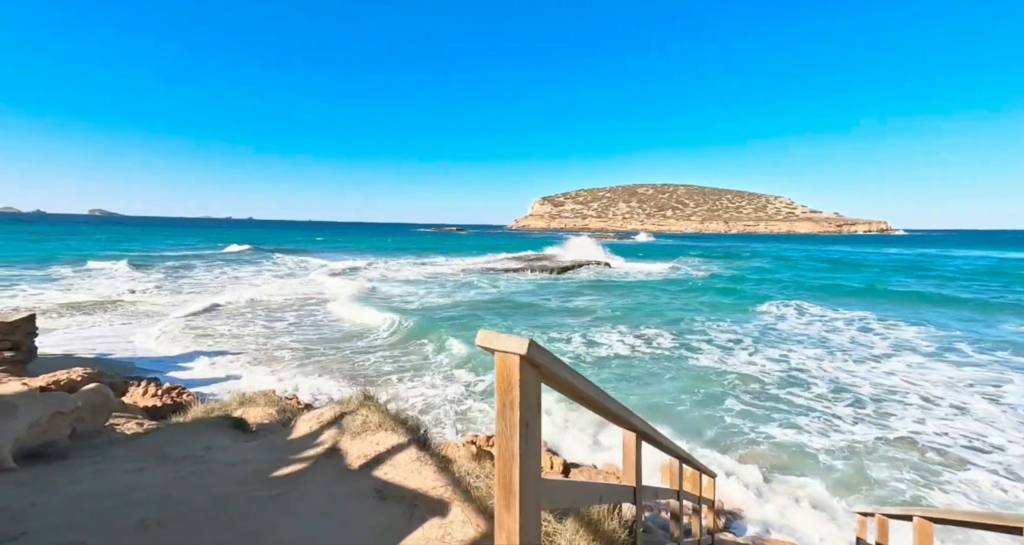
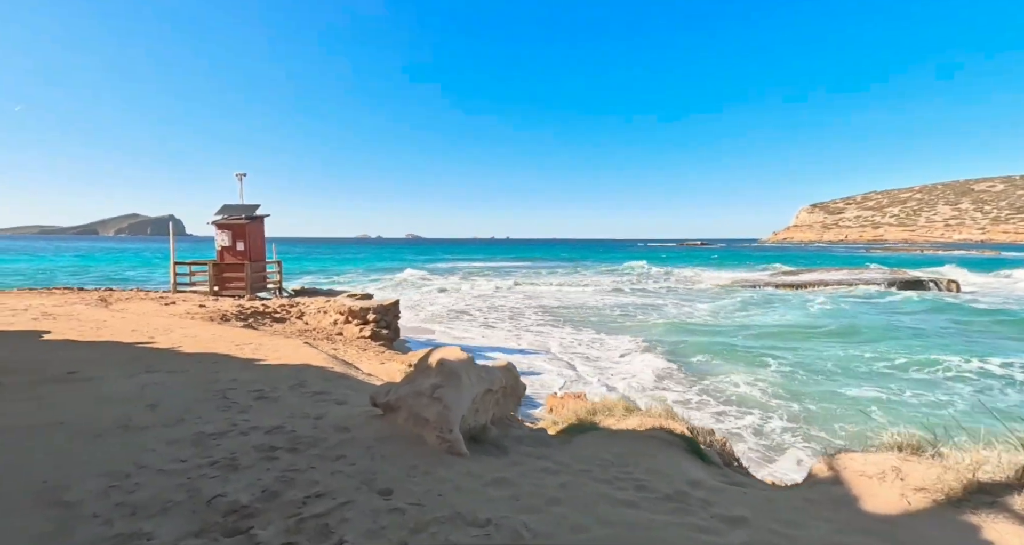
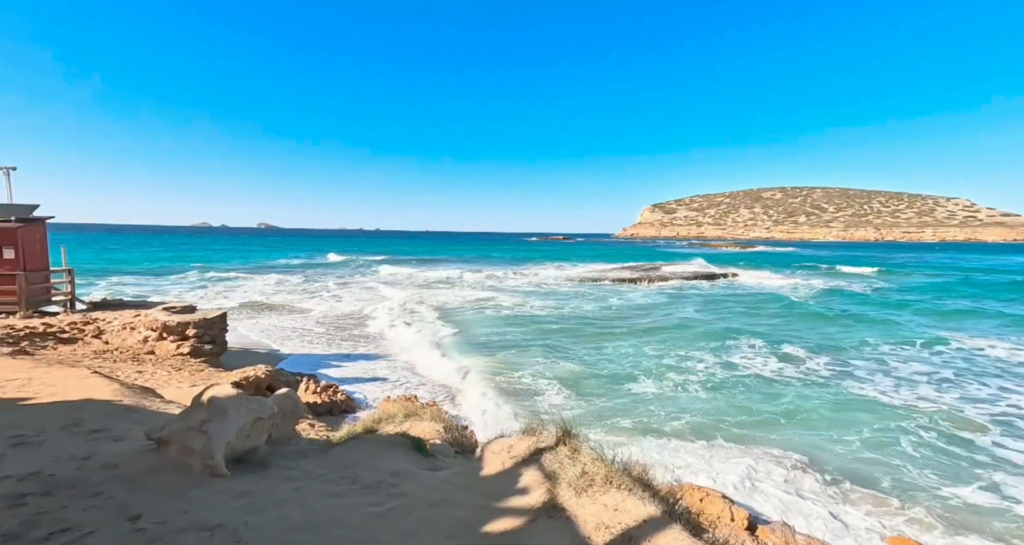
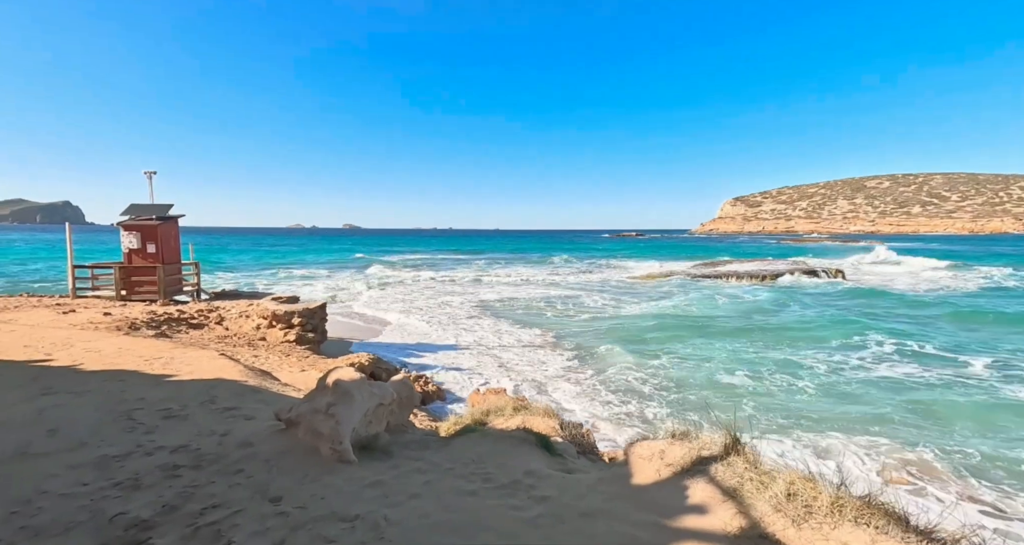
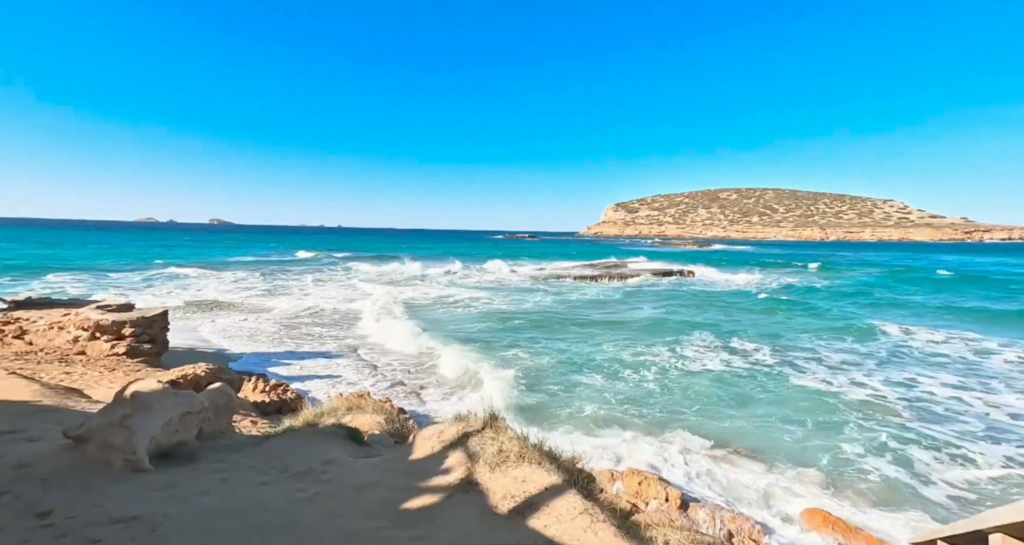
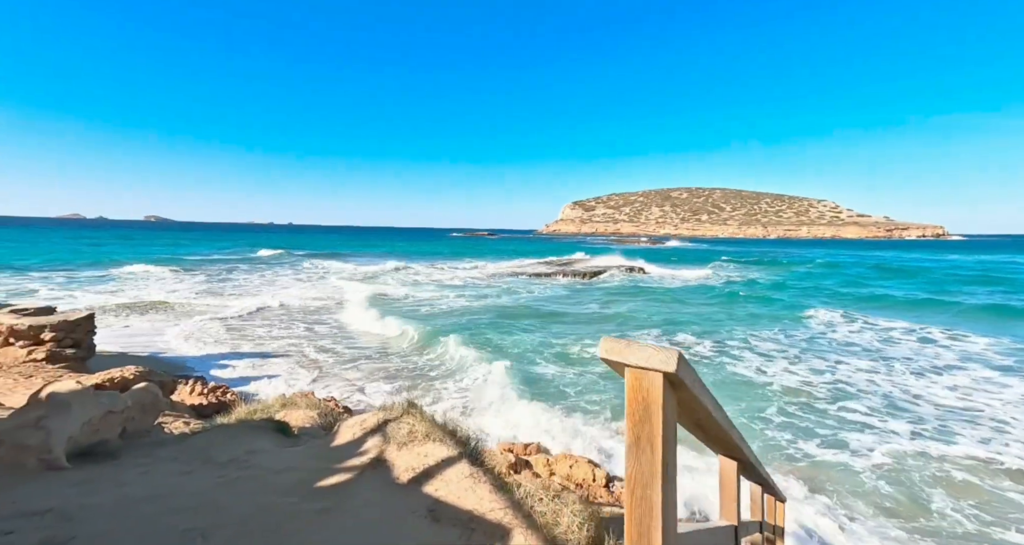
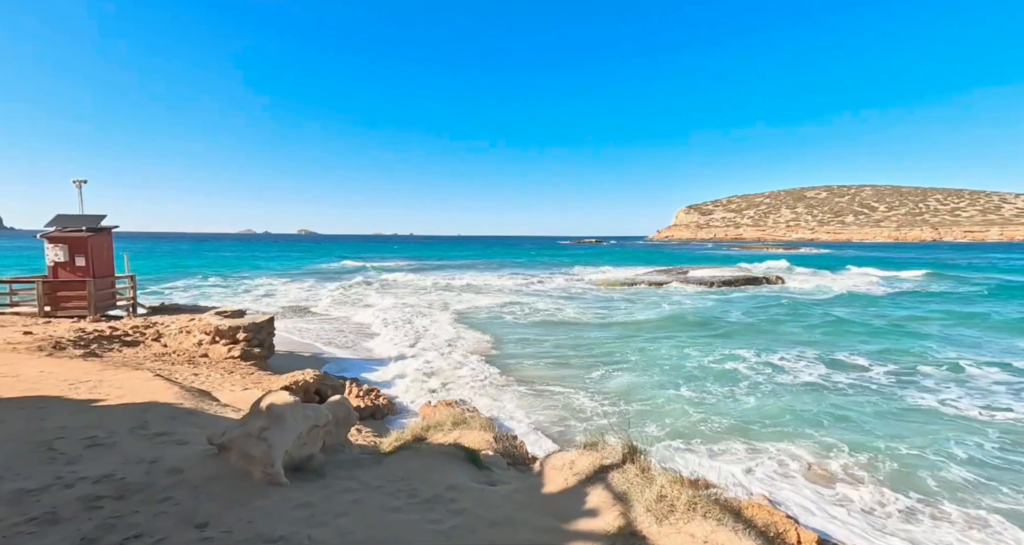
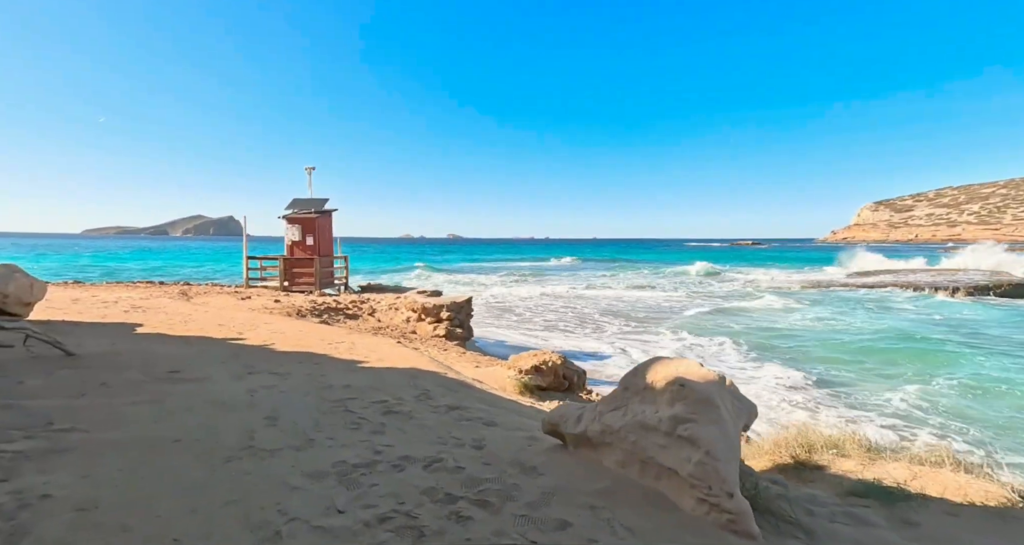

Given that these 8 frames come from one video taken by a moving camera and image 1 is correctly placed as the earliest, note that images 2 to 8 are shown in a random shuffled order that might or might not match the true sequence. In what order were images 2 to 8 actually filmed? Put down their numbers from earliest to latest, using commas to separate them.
6, 5, 3, 7, 4, 2, 8
